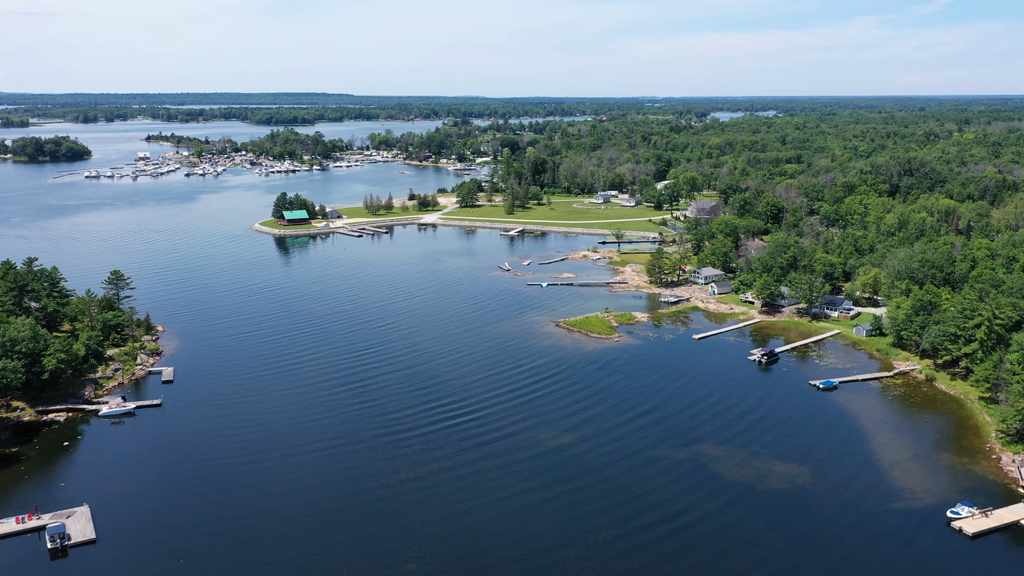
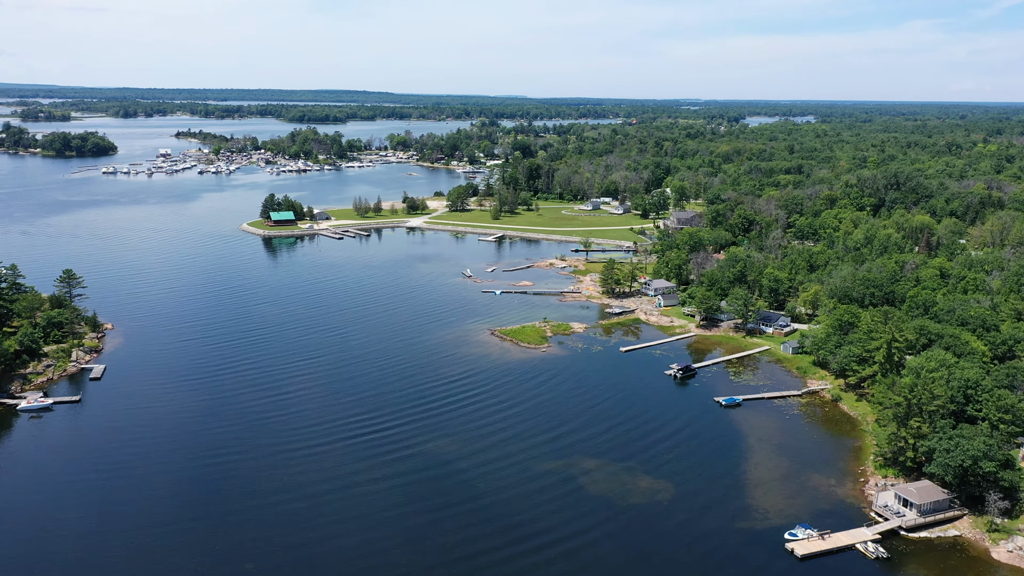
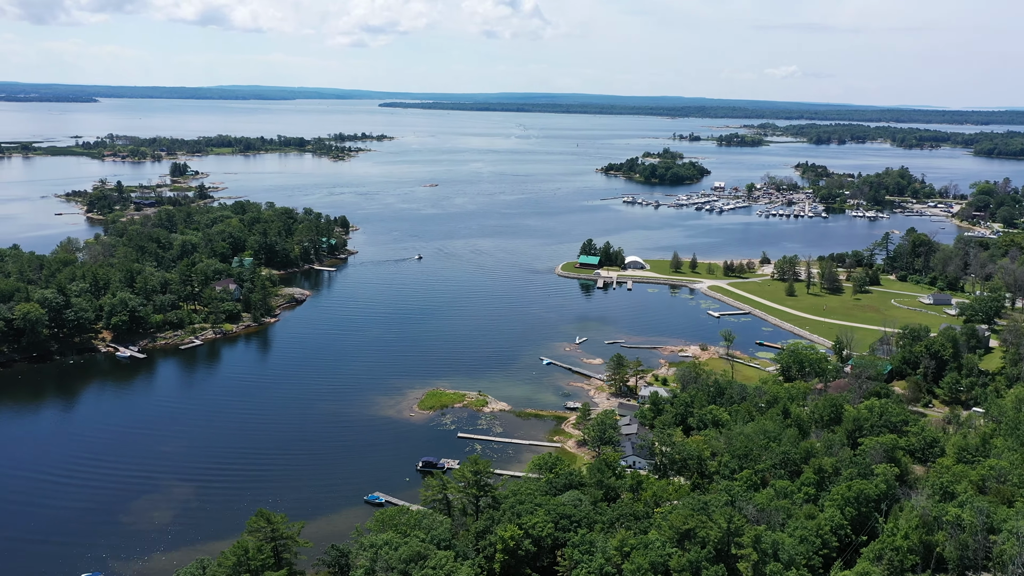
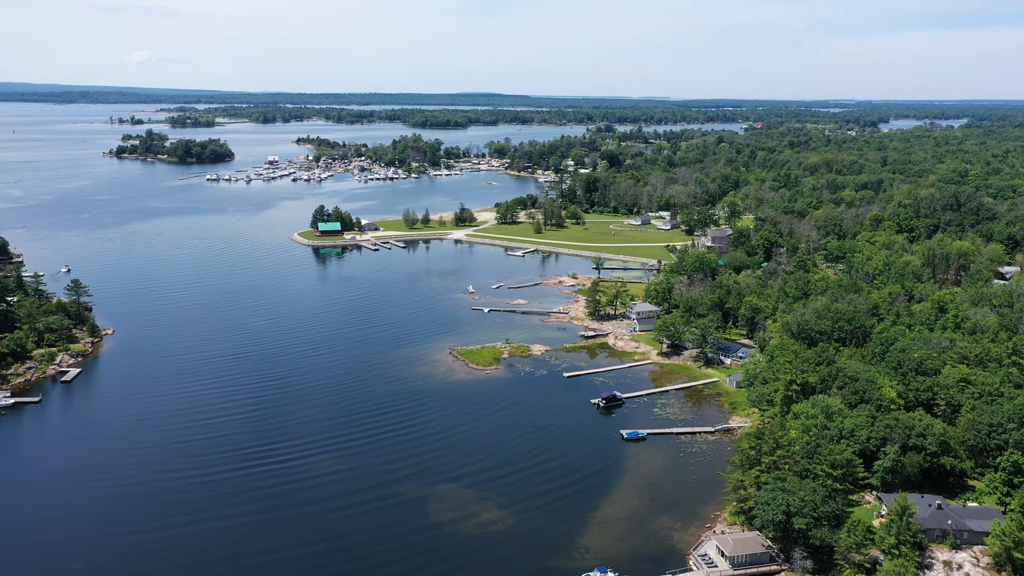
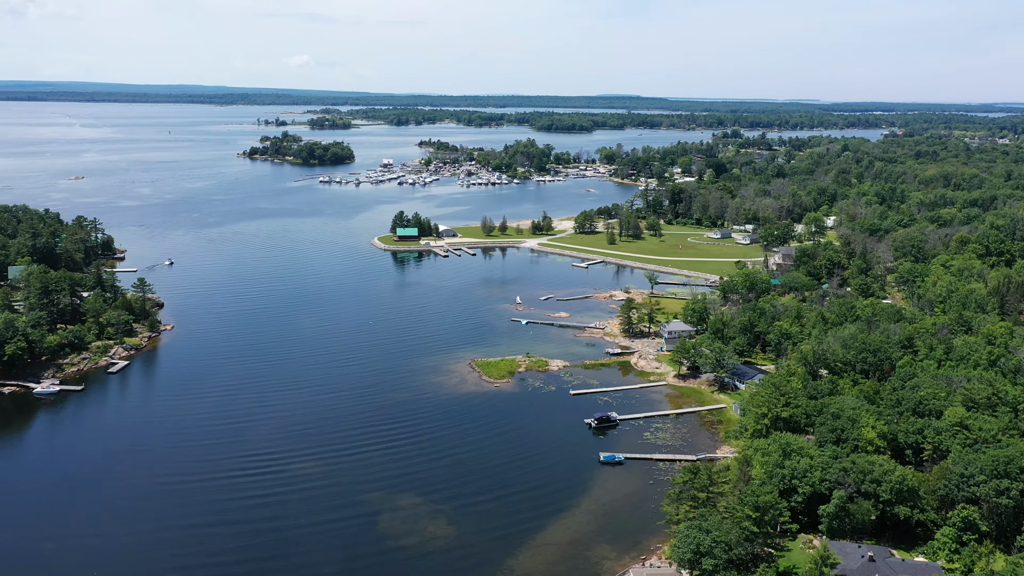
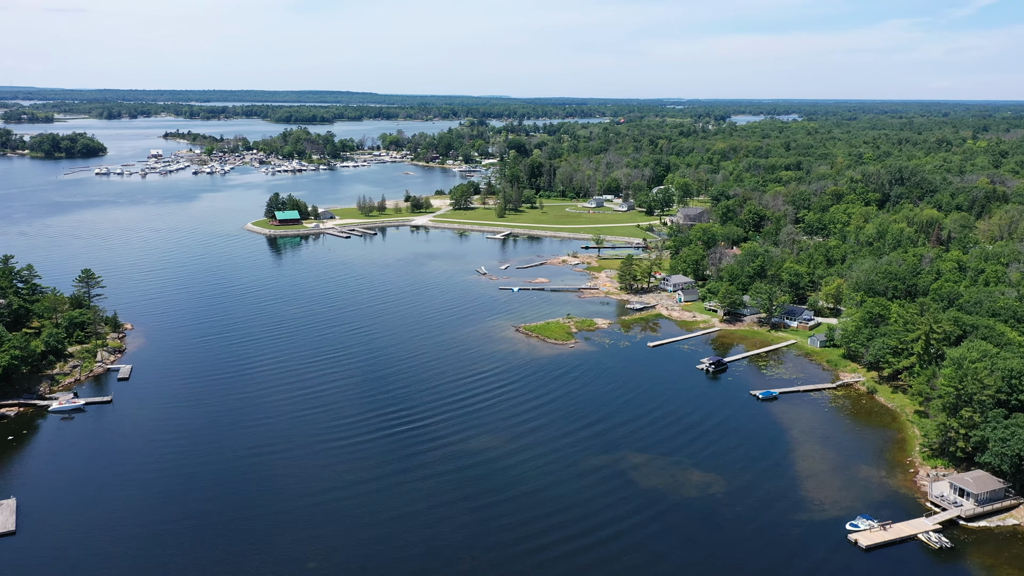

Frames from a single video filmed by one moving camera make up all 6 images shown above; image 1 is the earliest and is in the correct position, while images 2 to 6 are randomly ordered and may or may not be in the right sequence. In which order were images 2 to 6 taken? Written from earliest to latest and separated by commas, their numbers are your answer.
6, 2, 4, 5, 3
